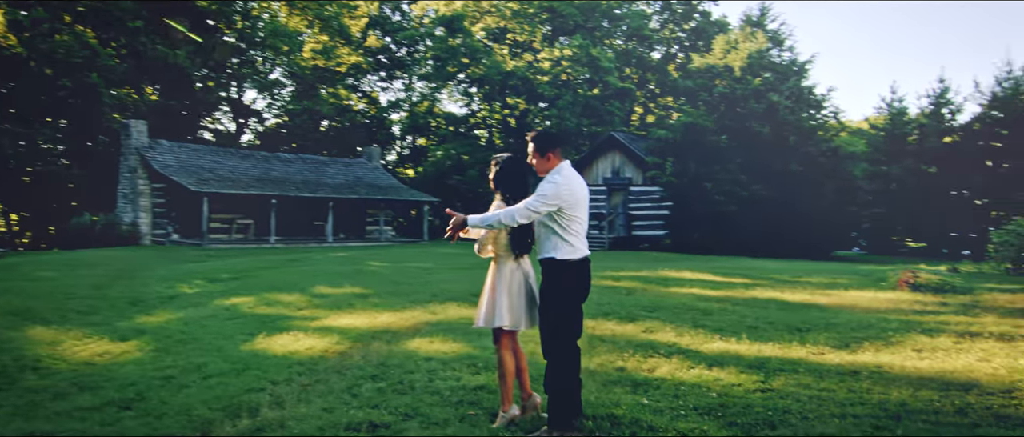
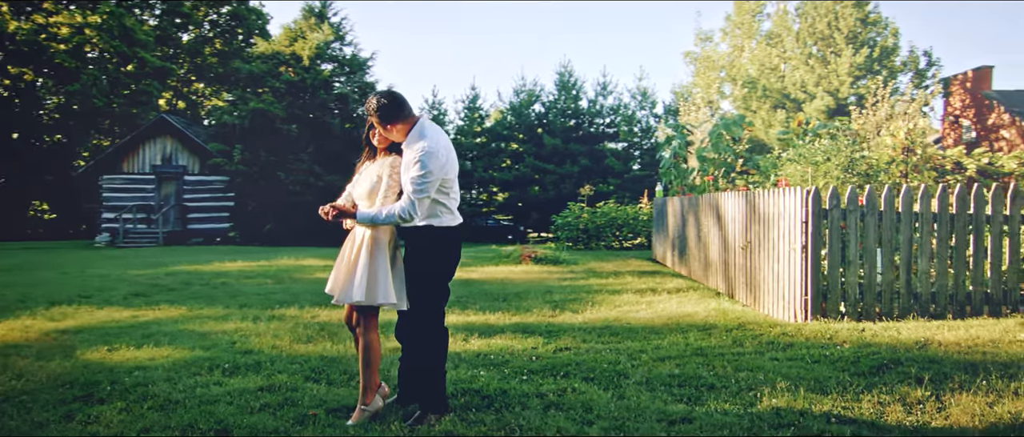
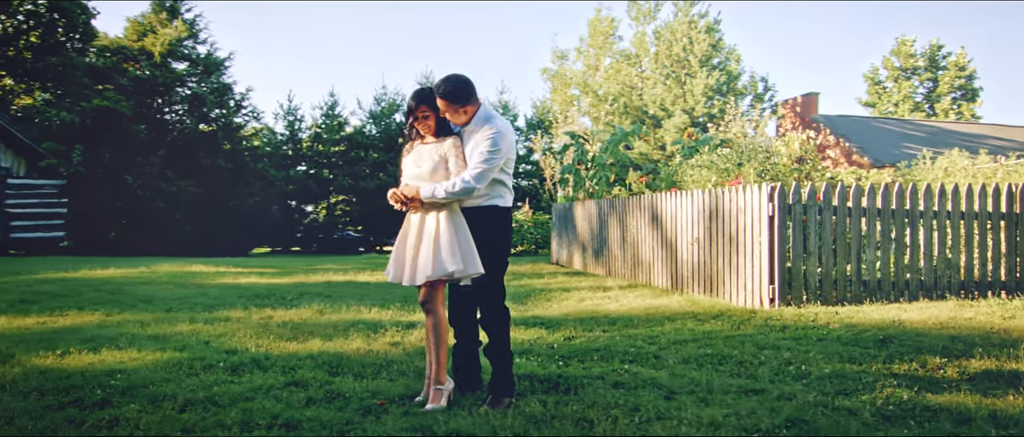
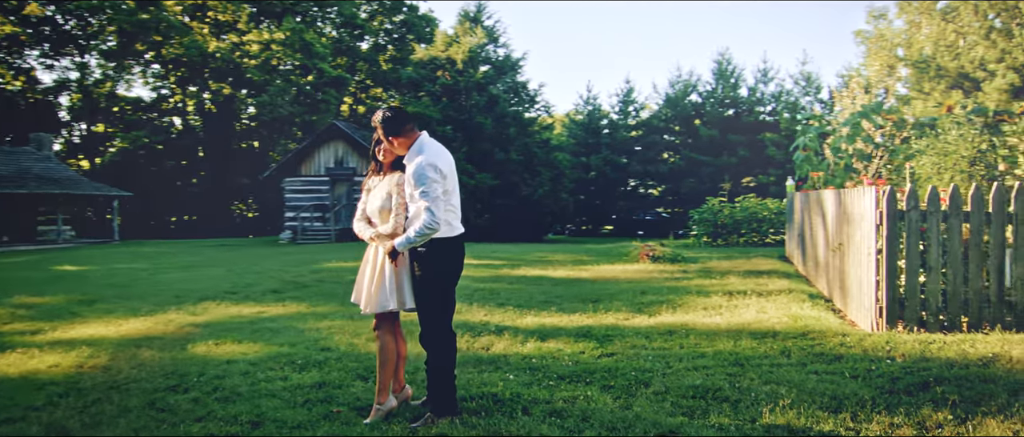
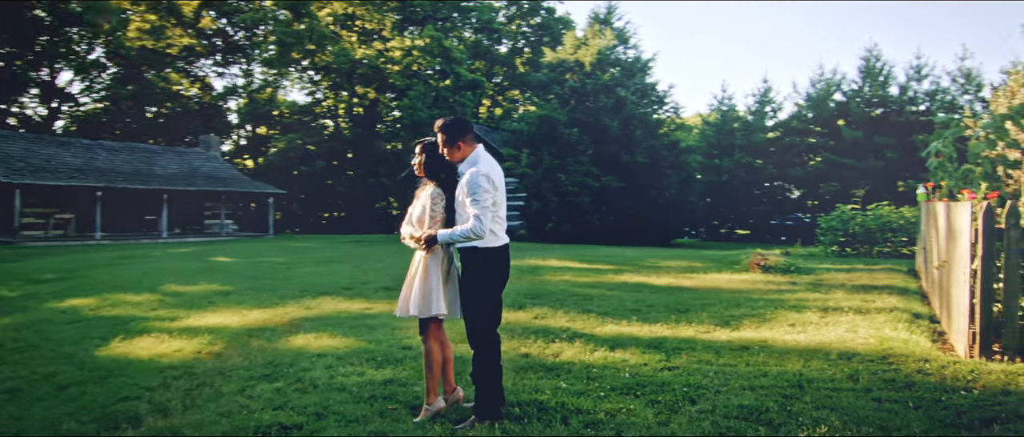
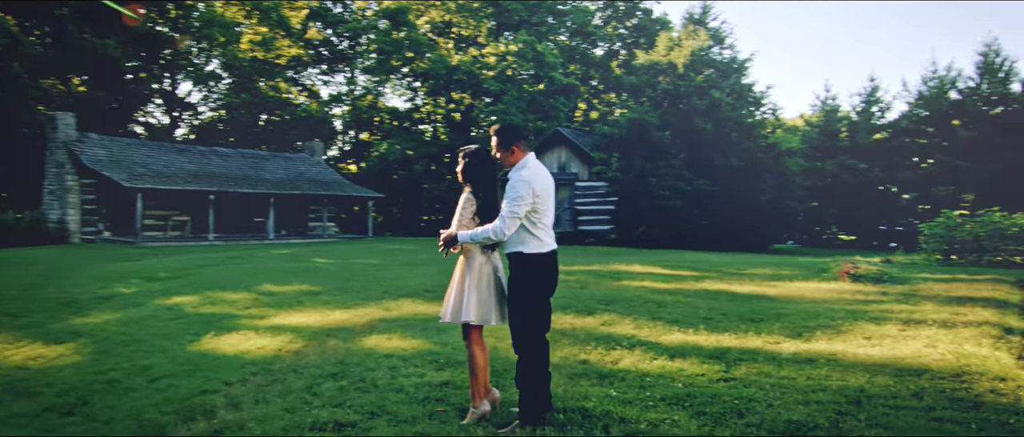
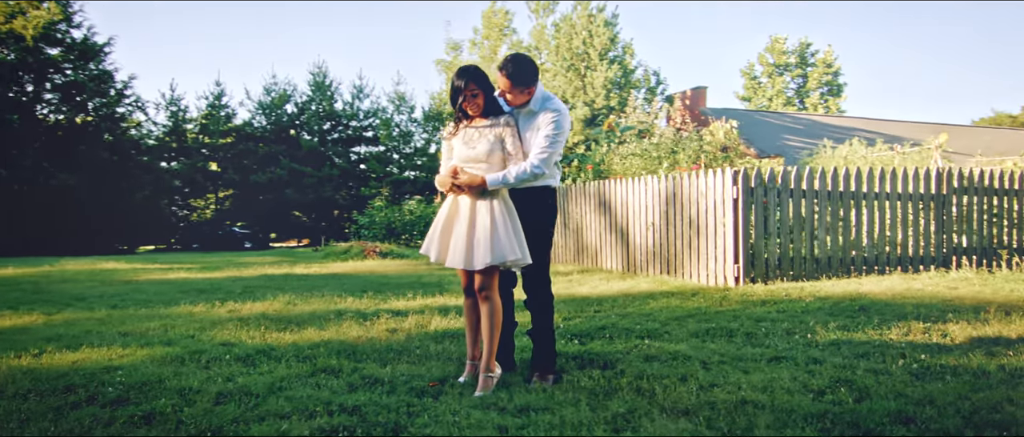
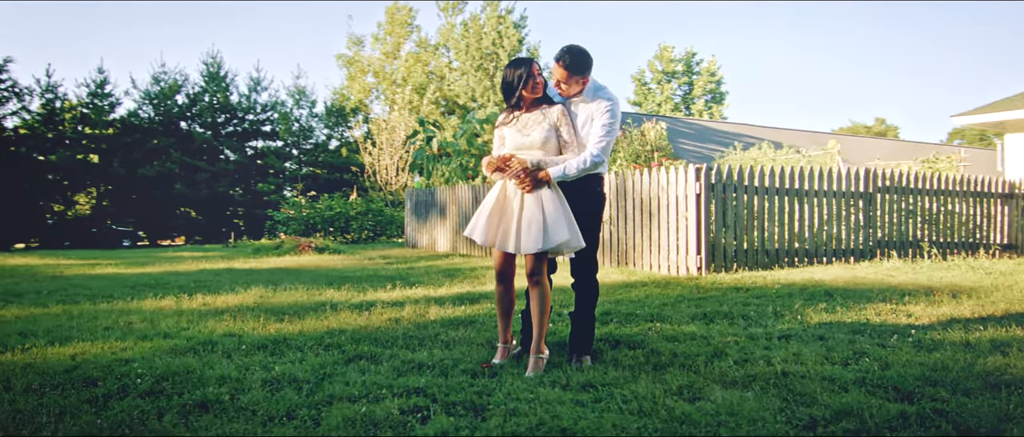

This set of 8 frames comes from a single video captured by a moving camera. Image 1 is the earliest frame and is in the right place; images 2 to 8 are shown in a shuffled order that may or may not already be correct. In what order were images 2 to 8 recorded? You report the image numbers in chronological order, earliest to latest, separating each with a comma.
6, 5, 4, 2, 3, 7, 8
